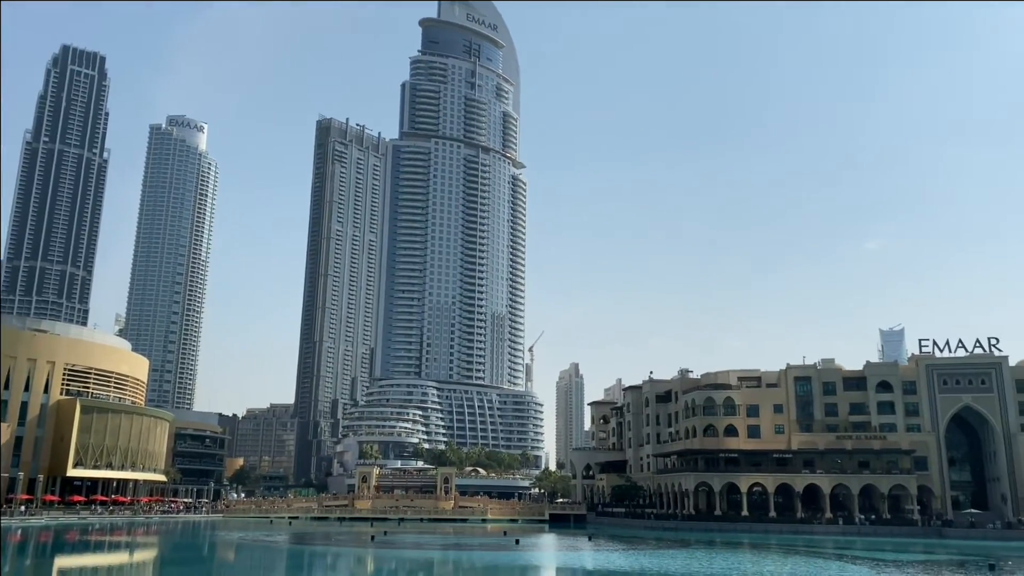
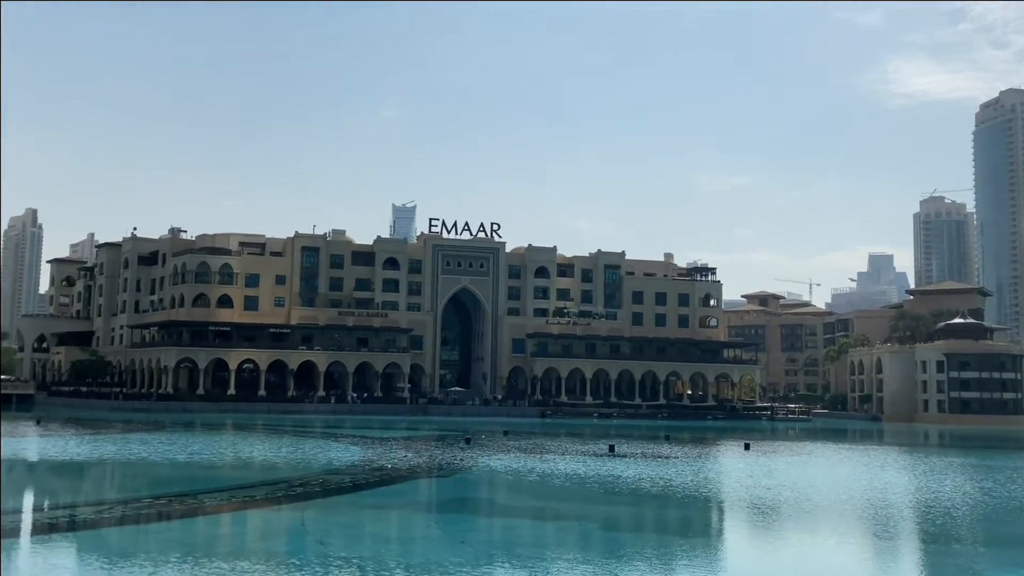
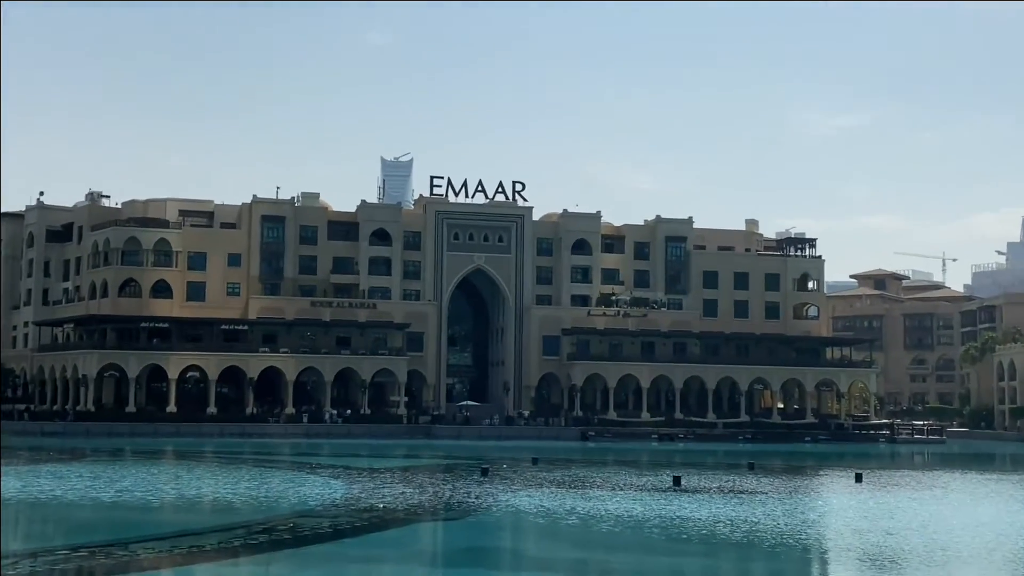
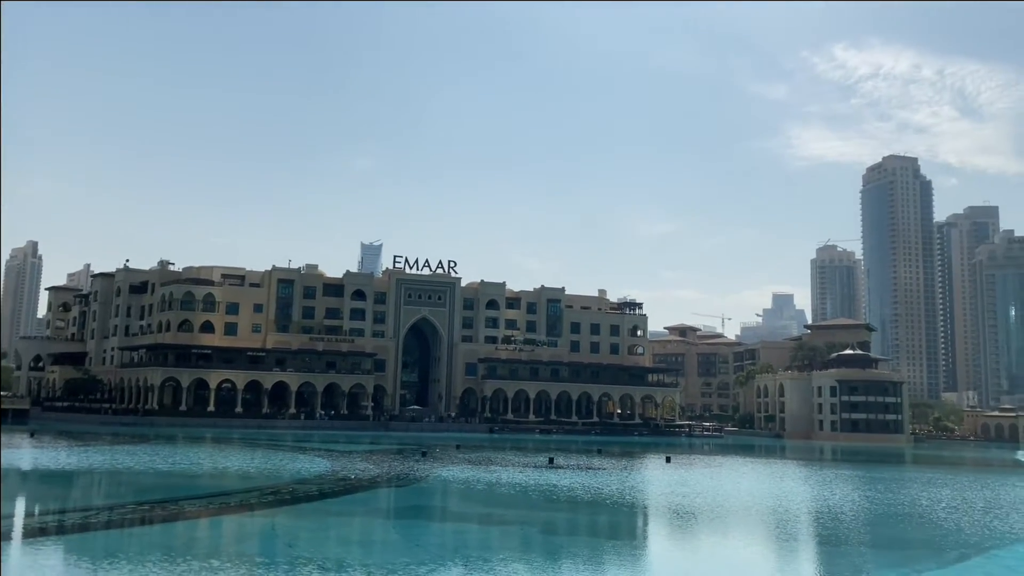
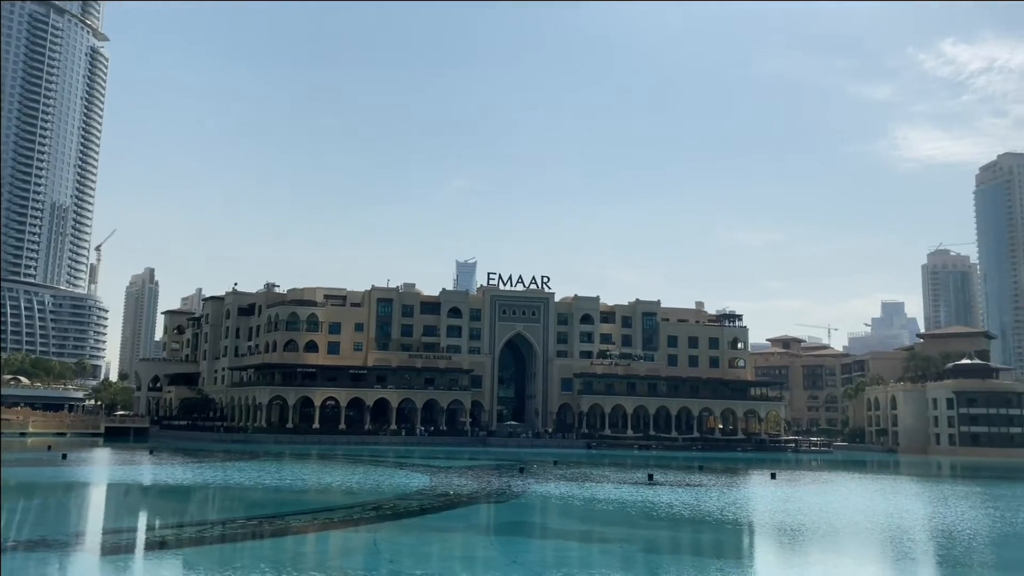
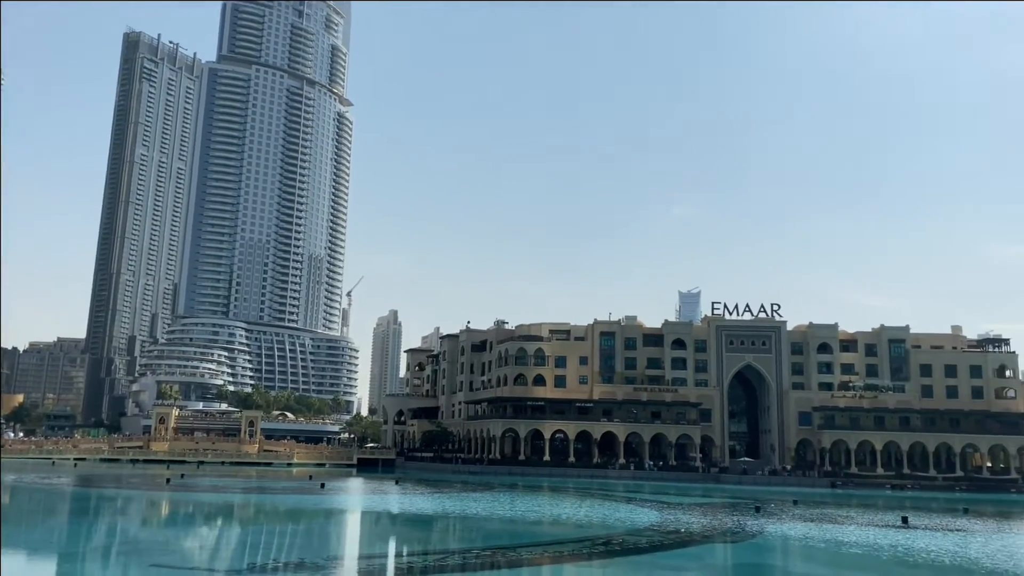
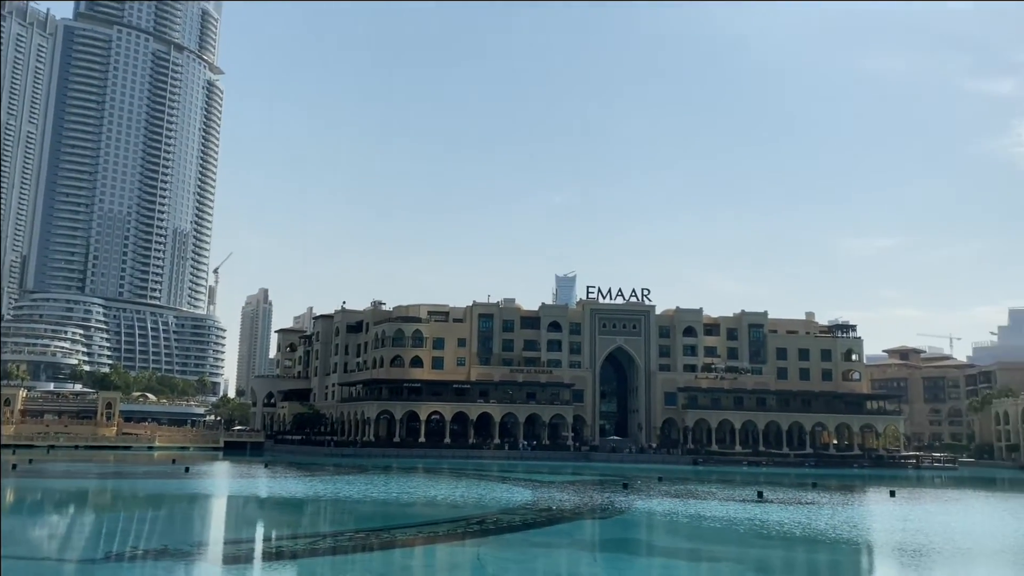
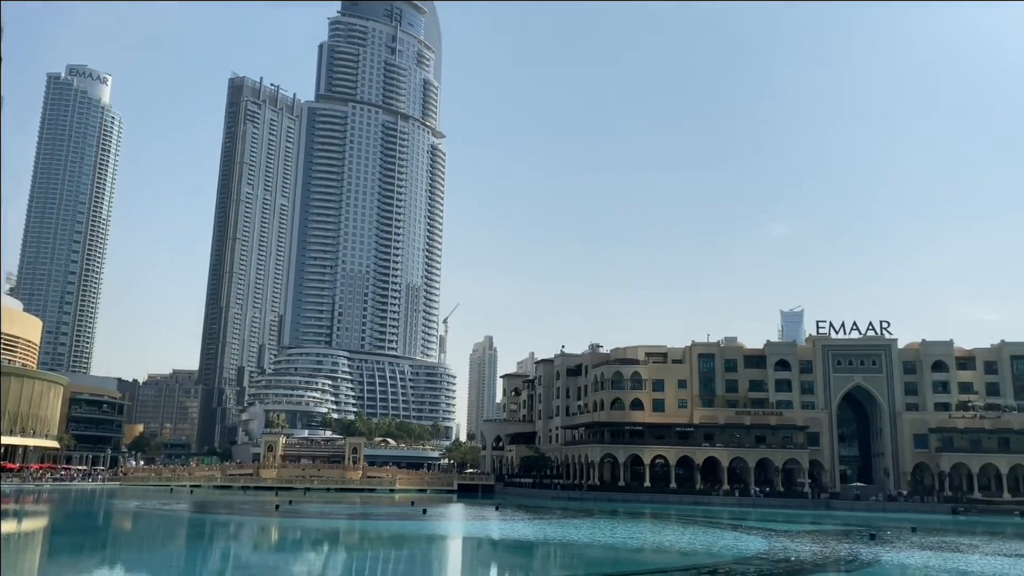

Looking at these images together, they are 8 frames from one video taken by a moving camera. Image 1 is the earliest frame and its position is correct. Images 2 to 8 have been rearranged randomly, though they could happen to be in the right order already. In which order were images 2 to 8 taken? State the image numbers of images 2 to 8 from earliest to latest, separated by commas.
8, 6, 7, 5, 4, 2, 3
